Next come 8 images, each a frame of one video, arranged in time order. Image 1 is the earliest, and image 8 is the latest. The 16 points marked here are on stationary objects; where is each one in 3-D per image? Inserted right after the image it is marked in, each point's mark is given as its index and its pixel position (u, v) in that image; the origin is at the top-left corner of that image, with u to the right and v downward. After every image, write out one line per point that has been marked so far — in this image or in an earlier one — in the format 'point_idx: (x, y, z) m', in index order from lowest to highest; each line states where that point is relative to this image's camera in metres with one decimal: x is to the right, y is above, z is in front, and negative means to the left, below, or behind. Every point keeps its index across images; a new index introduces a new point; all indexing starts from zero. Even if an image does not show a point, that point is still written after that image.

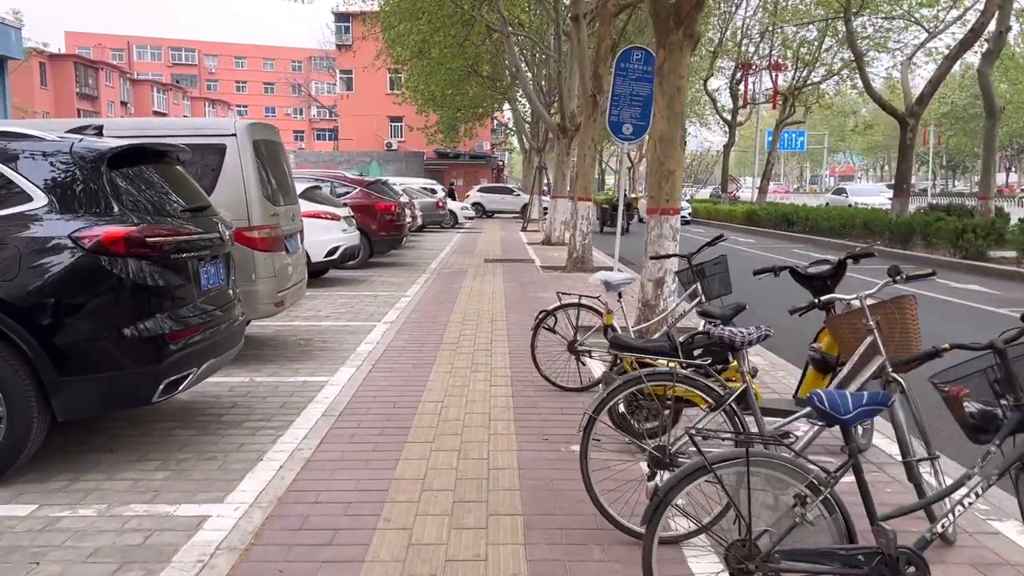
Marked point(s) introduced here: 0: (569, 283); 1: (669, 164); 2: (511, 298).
0: (+0.9, +0.1, +13.0) m
1: (+1.5, +1.2, +7.8) m
2: (0.0, -0.1, +11.2) m
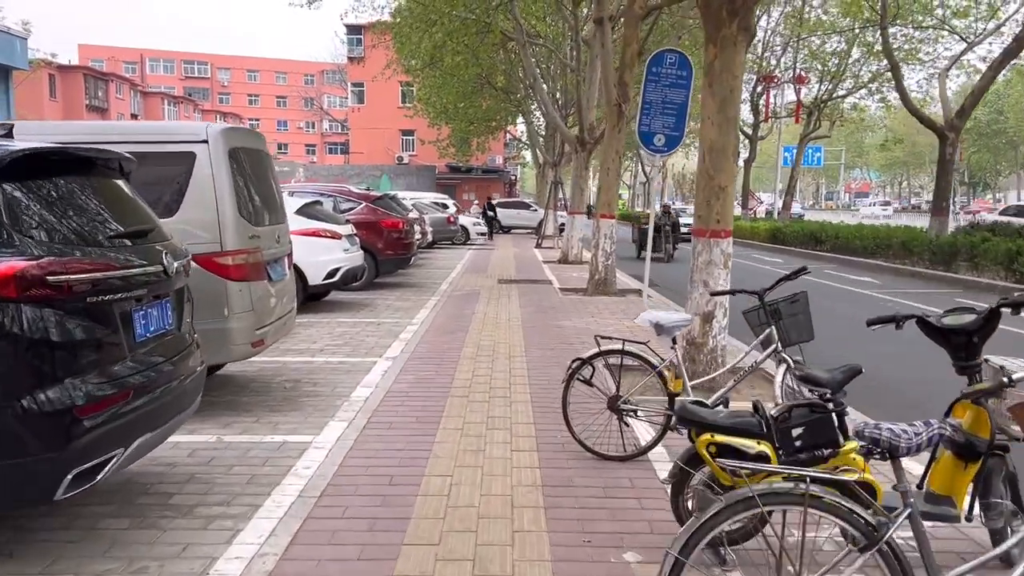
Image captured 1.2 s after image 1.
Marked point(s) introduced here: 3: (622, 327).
0: (+1.1, -0.3, +11.9) m
1: (+1.7, +0.9, +6.7) m
2: (+0.2, -0.5, +10.0) m
3: (+1.3, -0.5, +10.1) m
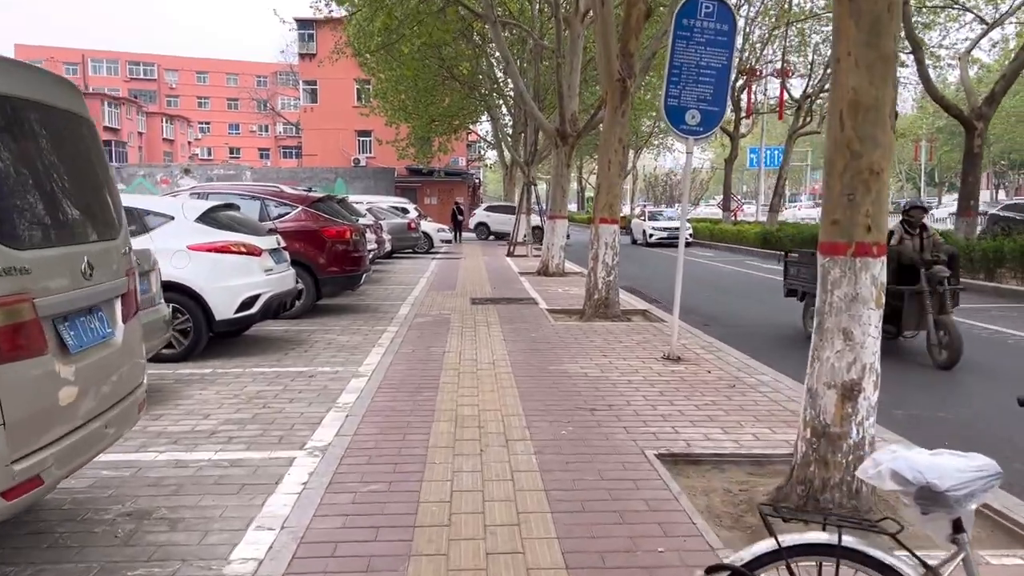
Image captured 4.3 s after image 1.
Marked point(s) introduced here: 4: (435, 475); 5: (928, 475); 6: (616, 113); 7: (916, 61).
0: (+0.9, -0.6, +9.1) m
1: (+1.7, +0.6, +3.9) m
2: (+0.1, -0.8, +7.2) m
3: (+1.2, -0.7, +7.3) m
4: (-0.4, -1.0, +4.5) m
5: (+1.0, -0.4, +1.9) m
6: (+1.4, +2.3, +10.9) m
7: (+8.7, +4.9, +17.7) m
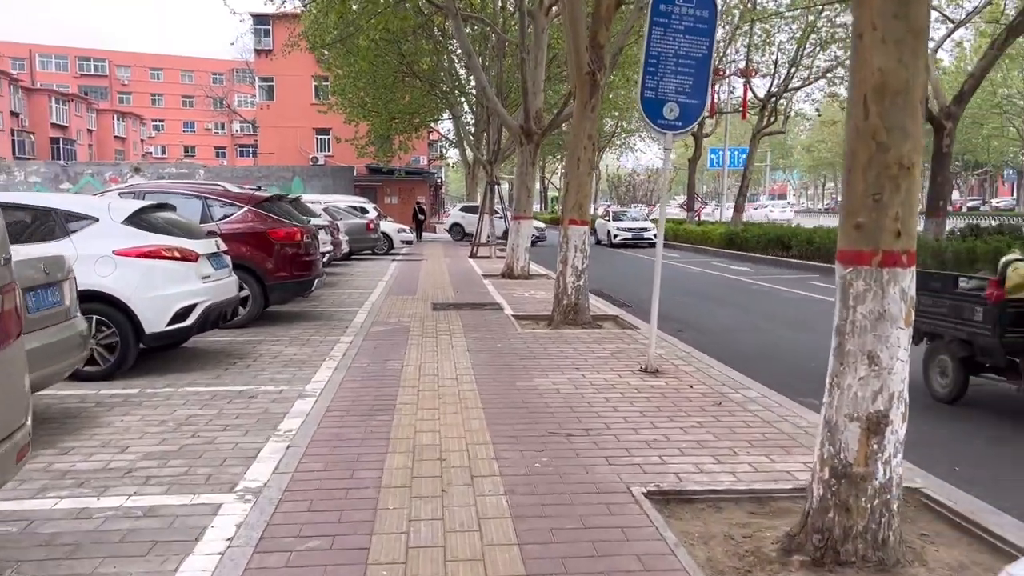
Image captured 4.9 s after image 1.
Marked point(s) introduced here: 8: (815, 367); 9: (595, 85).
0: (+0.6, -0.6, +8.4) m
1: (+1.6, +0.6, +3.3) m
2: (-0.2, -0.8, +6.5) m
3: (+0.9, -0.8, +6.7) m
4: (-0.6, -1.1, +3.8) m
5: (+0.9, -0.5, +1.3) m
6: (+0.9, +2.2, +10.3) m
7: (+7.9, +4.8, +17.4) m
8: (+3.3, -0.8, +8.9) m
9: (+1.0, +2.5, +10.2) m
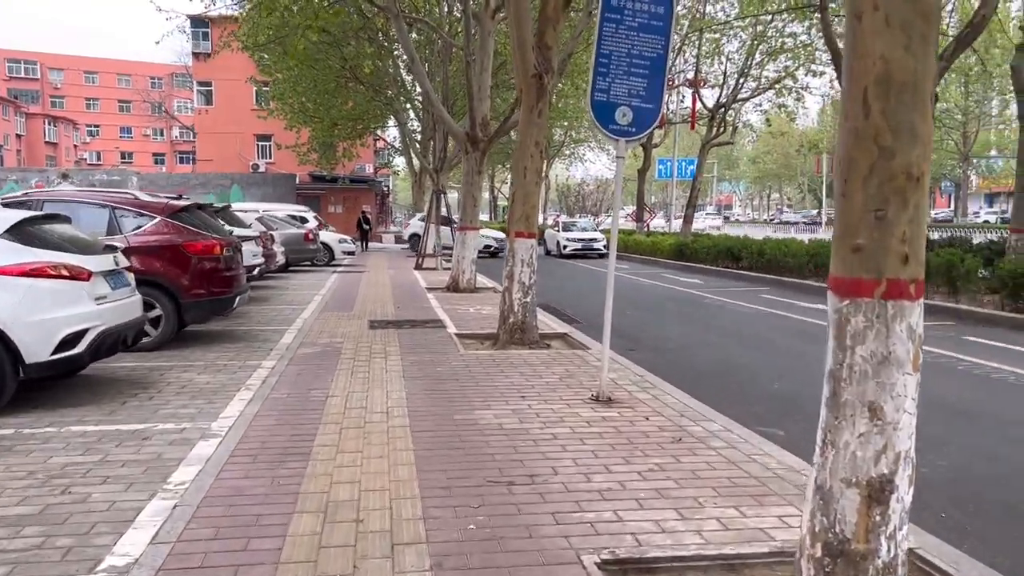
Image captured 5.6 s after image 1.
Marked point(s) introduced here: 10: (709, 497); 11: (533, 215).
0: (0.0, -0.8, +7.7) m
1: (+1.3, +0.4, +2.7) m
2: (-0.6, -1.0, +5.8) m
3: (+0.5, -1.0, +6.0) m
4: (-0.9, -1.2, +3.0) m
5: (+0.8, -0.6, +0.7) m
6: (+0.2, +2.0, +9.6) m
7: (+6.8, +4.6, +17.2) m
8: (+2.7, -1.0, +8.4) m
9: (+0.4, +2.3, +9.6) m
10: (+1.1, -1.1, +4.4) m
11: (+0.2, +0.8, +9.6) m
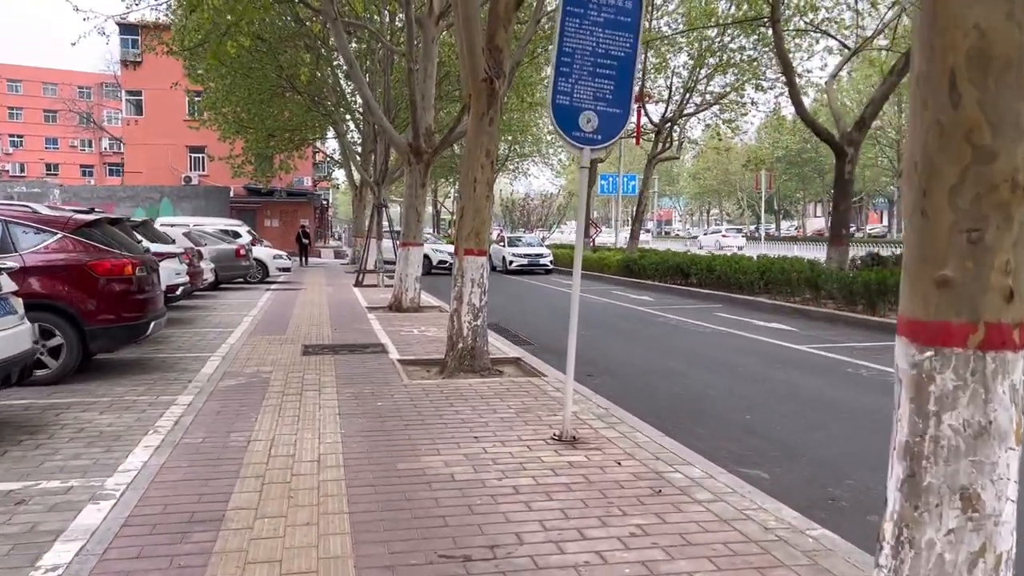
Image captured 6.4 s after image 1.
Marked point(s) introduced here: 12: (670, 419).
0: (-0.4, -1.0, +6.9) m
1: (+1.2, +0.3, +2.0) m
2: (-0.9, -1.2, +4.9) m
3: (+0.2, -1.1, +5.2) m
4: (-0.9, -1.3, +2.2) m
5: (+0.9, -0.7, -0.1) m
6: (-0.3, +1.8, +8.9) m
7: (+5.6, +4.2, +16.9) m
8: (+2.2, -1.2, +7.7) m
9: (-0.2, +2.1, +8.8) m
10: (+0.9, -1.3, +3.7) m
11: (-0.3, +0.6, +8.8) m
12: (+1.4, -1.2, +7.6) m
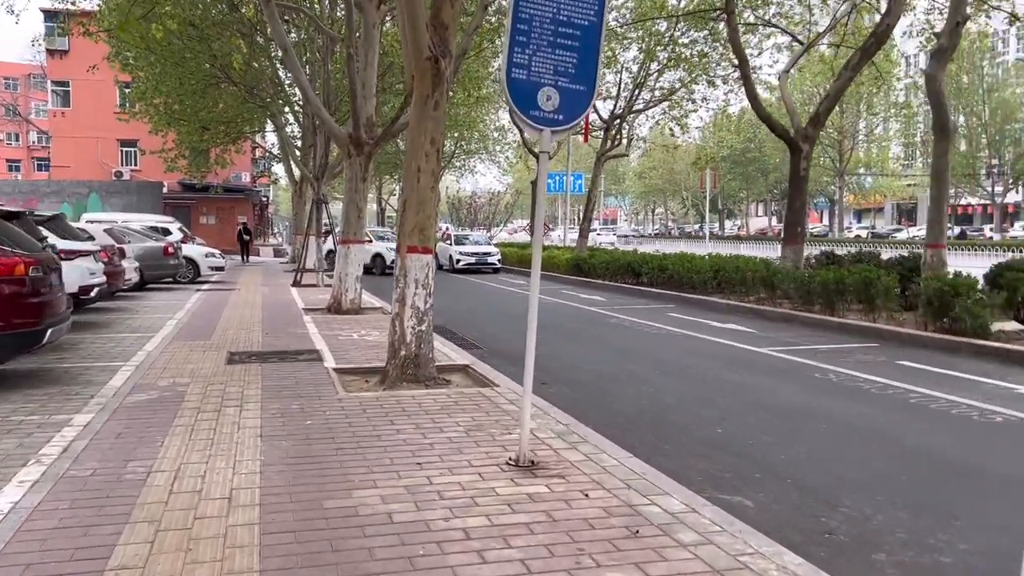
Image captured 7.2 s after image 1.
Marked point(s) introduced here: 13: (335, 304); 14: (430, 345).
0: (-0.8, -1.0, +6.1) m
1: (+1.2, +0.3, +1.3) m
2: (-1.2, -1.2, +4.1) m
3: (-0.1, -1.2, +4.4) m
4: (-1.0, -1.4, +1.3) m
5: (+0.9, -0.7, -0.8) m
6: (-0.8, +1.8, +8.0) m
7: (+4.6, +4.2, +16.5) m
8: (+1.8, -1.2, +7.1) m
9: (-0.7, +2.1, +8.0) m
10: (+0.7, -1.3, +3.0) m
11: (-0.8, +0.6, +8.0) m
12: (+1.0, -1.2, +6.9) m
13: (-3.2, -0.3, +14.9) m
14: (-0.8, -0.6, +8.3) m
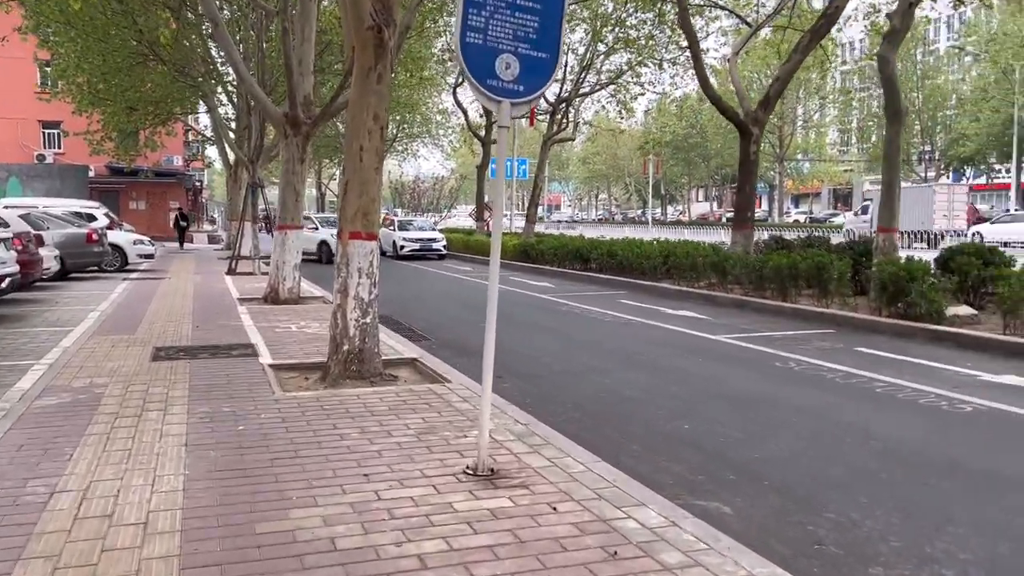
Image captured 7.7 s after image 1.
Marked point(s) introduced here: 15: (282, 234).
0: (-1.1, -1.0, +5.5) m
1: (+1.2, +0.3, +0.9) m
2: (-1.3, -1.2, +3.5) m
3: (-0.3, -1.1, +3.9) m
4: (-1.0, -1.4, +0.8) m
5: (+1.1, -0.7, -1.2) m
6: (-1.3, +1.9, +7.4) m
7: (+3.5, +4.5, +16.2) m
8: (+1.4, -1.1, +6.7) m
9: (-1.2, +2.2, +7.4) m
10: (+0.6, -1.3, +2.5) m
11: (-1.3, +0.7, +7.4) m
12: (+0.7, -1.1, +6.4) m
13: (-4.1, -0.1, +14.2) m
14: (-1.3, -0.5, +7.7) m
15: (-3.9, +0.9, +14.1) m
